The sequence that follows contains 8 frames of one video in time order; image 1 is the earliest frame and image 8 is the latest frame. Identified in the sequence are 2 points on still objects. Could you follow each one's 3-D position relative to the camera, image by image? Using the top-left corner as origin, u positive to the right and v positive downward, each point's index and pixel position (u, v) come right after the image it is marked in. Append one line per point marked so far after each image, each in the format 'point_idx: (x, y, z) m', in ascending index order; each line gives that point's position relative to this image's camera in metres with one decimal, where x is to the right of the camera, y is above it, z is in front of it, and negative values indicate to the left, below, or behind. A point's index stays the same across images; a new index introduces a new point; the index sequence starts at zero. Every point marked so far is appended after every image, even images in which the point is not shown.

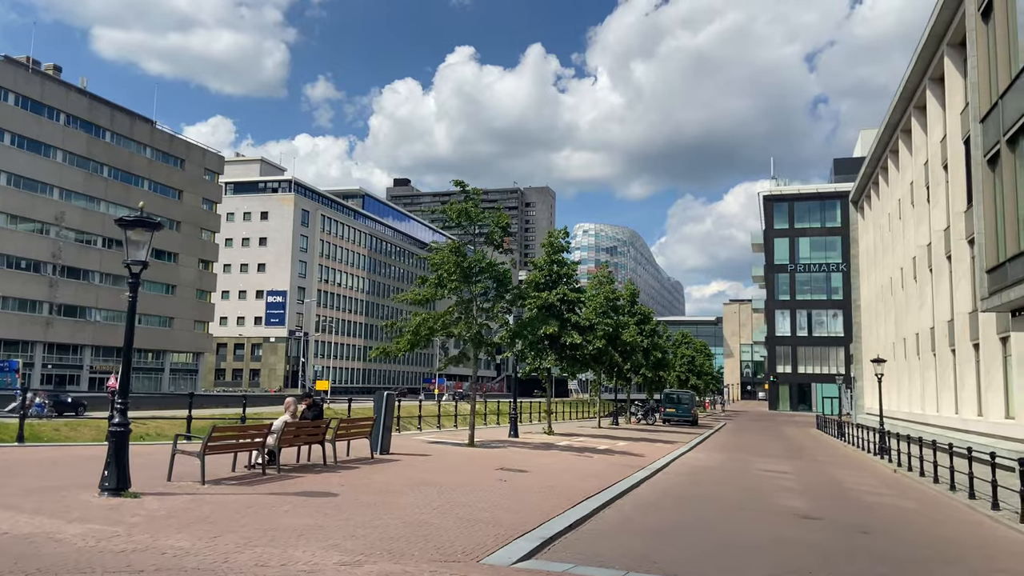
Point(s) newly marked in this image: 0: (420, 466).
0: (-1.4, -2.8, +12.7) m
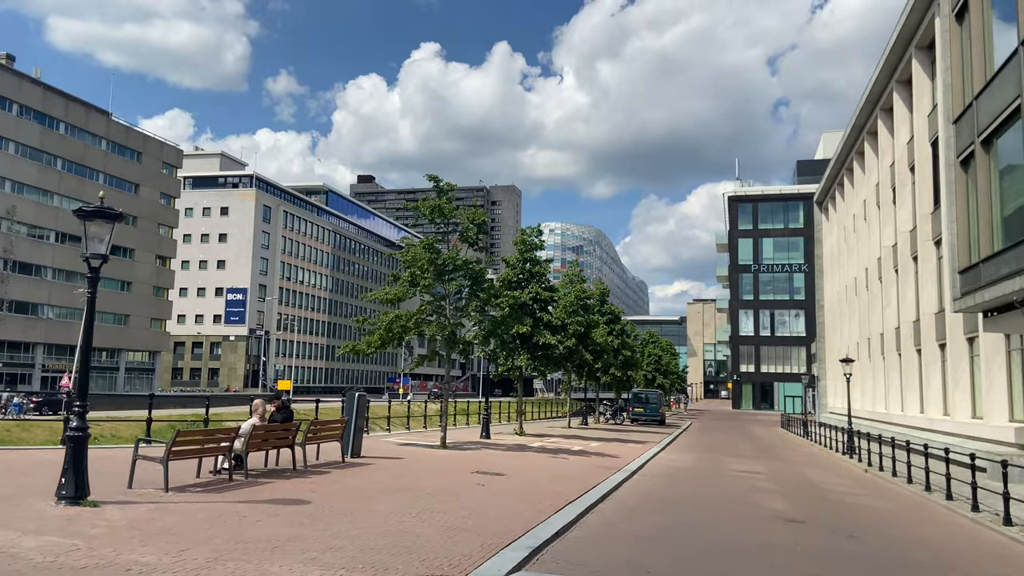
0: (-1.8, -2.8, +12.3) m
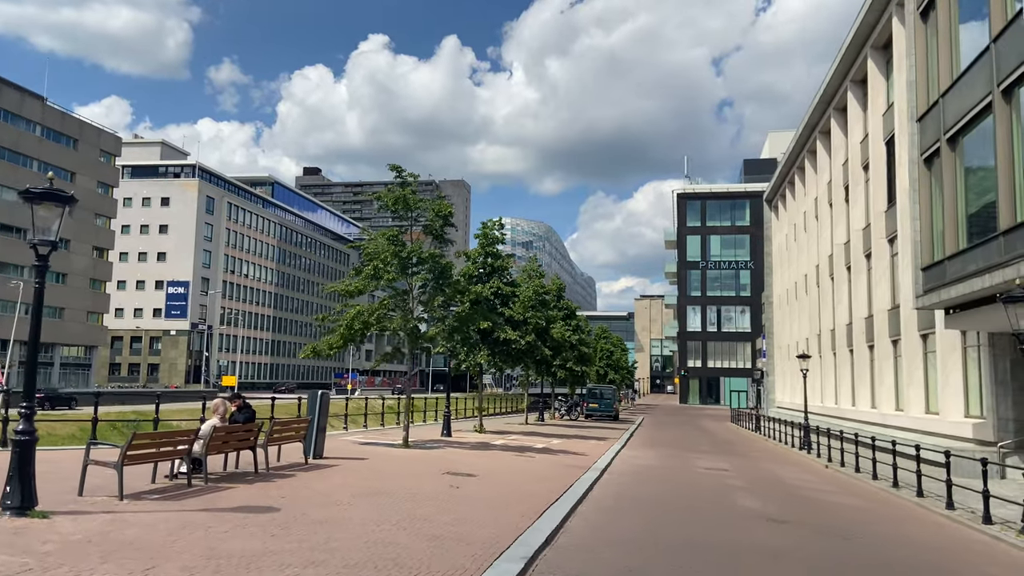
0: (-2.2, -2.7, +11.7) m
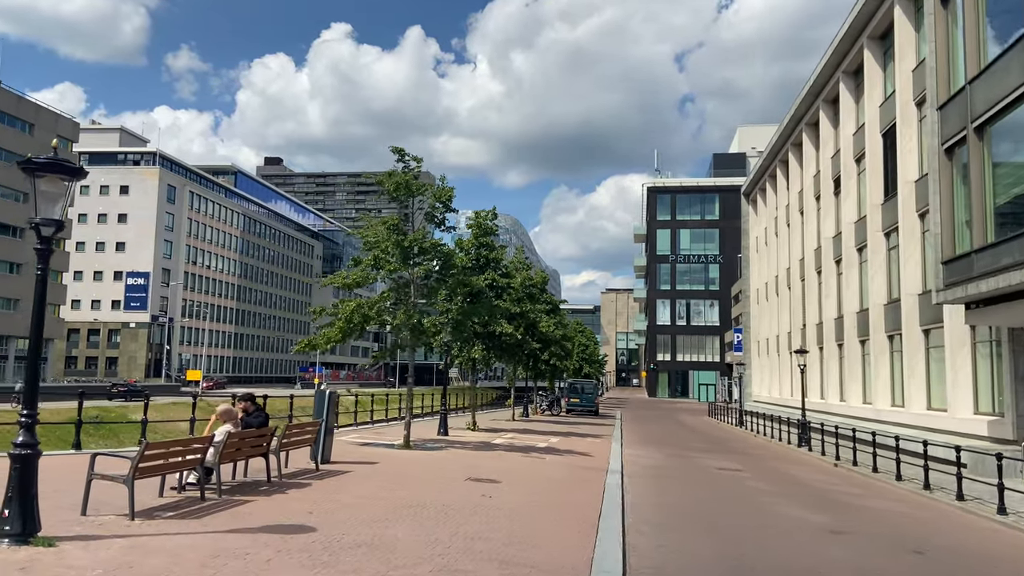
0: (-1.8, -2.5, +10.8) m
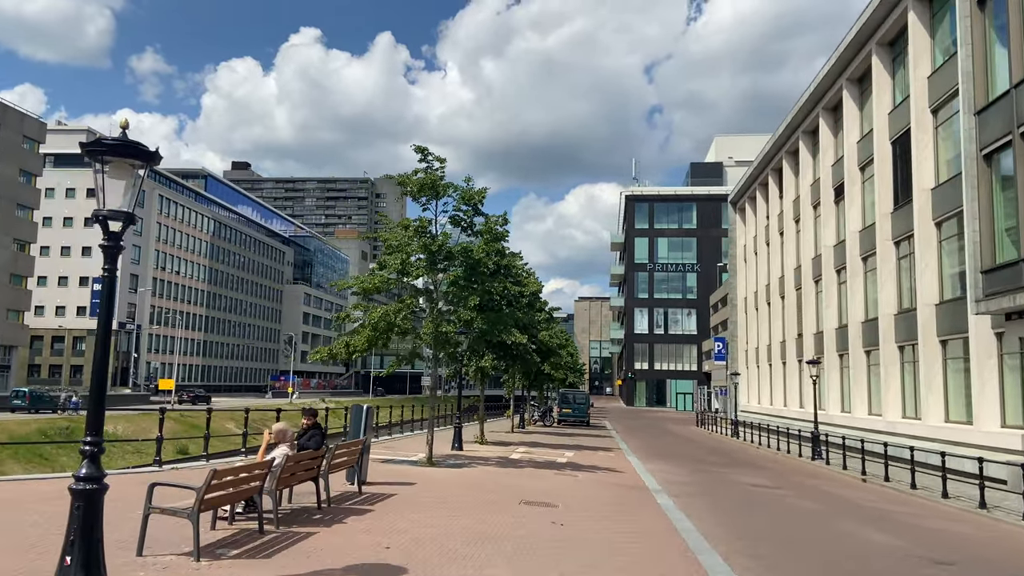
0: (-1.0, -2.6, +9.9) m
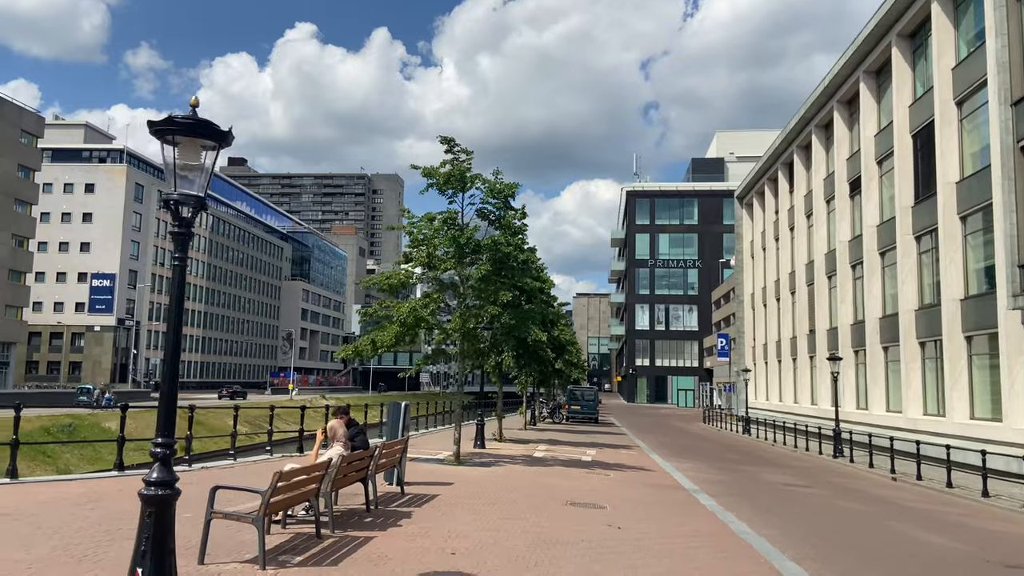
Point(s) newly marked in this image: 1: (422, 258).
0: (-0.4, -2.5, +9.5) m
1: (-1.7, +0.5, +15.0) m
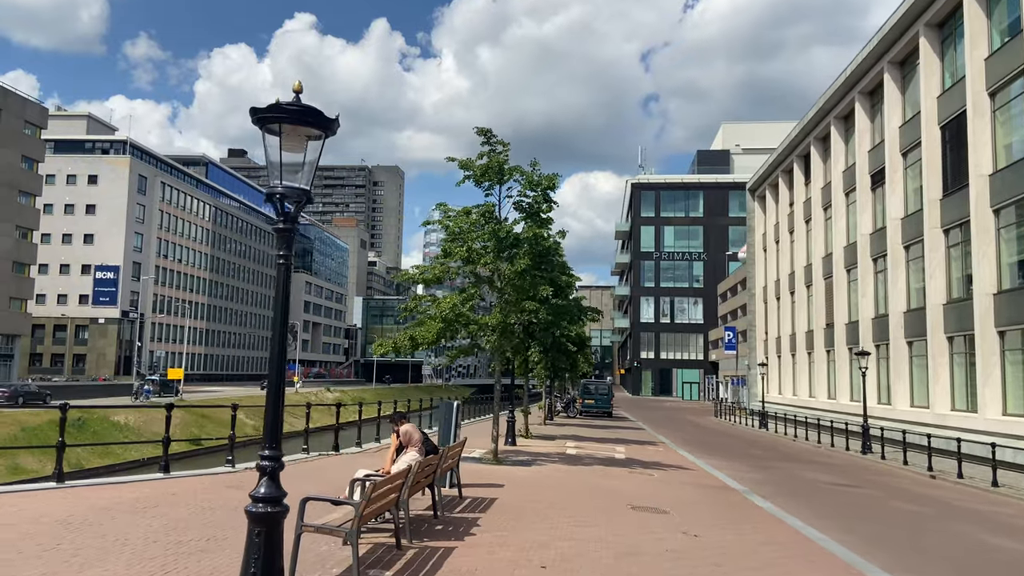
0: (+0.3, -2.5, +9.2) m
1: (-1.0, +0.6, +14.7) m
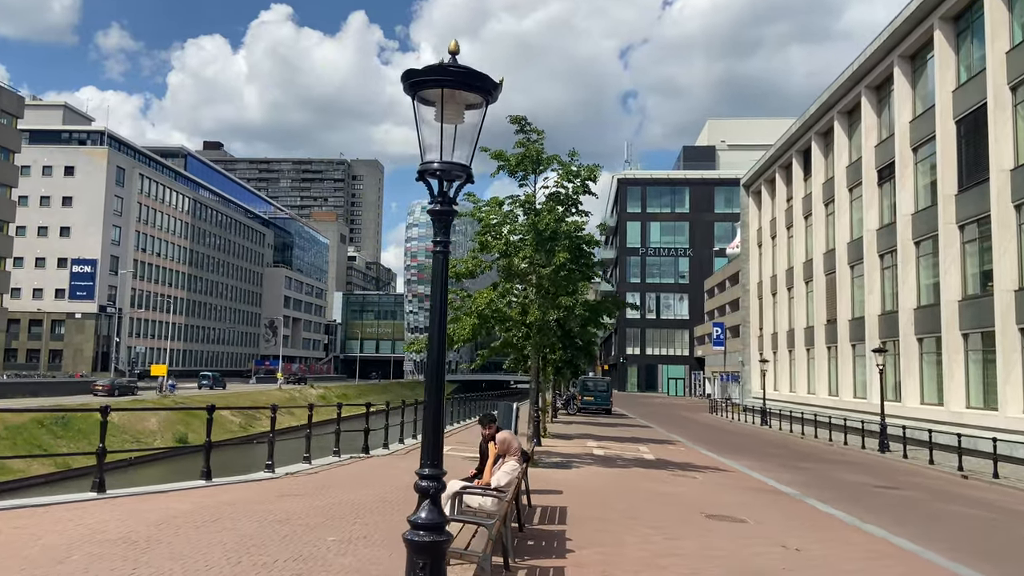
0: (+1.1, -2.4, +8.6) m
1: (-0.4, +0.7, +14.0) m
